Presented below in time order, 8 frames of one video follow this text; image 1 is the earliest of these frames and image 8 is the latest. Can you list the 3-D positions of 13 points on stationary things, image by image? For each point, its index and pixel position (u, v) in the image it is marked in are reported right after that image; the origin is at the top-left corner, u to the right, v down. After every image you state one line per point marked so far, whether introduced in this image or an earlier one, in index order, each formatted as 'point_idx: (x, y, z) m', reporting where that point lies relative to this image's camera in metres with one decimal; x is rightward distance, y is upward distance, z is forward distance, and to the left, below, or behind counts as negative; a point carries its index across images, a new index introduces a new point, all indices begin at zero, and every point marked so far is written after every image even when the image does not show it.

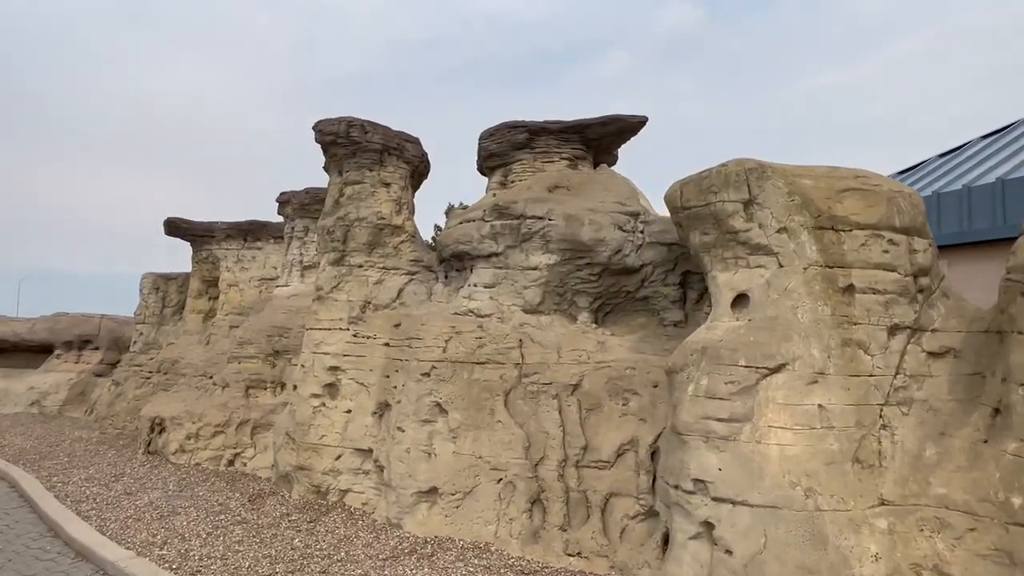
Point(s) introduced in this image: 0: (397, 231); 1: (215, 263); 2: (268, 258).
0: (-1.6, +0.8, +8.9) m
1: (-7.4, +0.6, +16.3) m
2: (-6.0, +0.7, +16.1) m
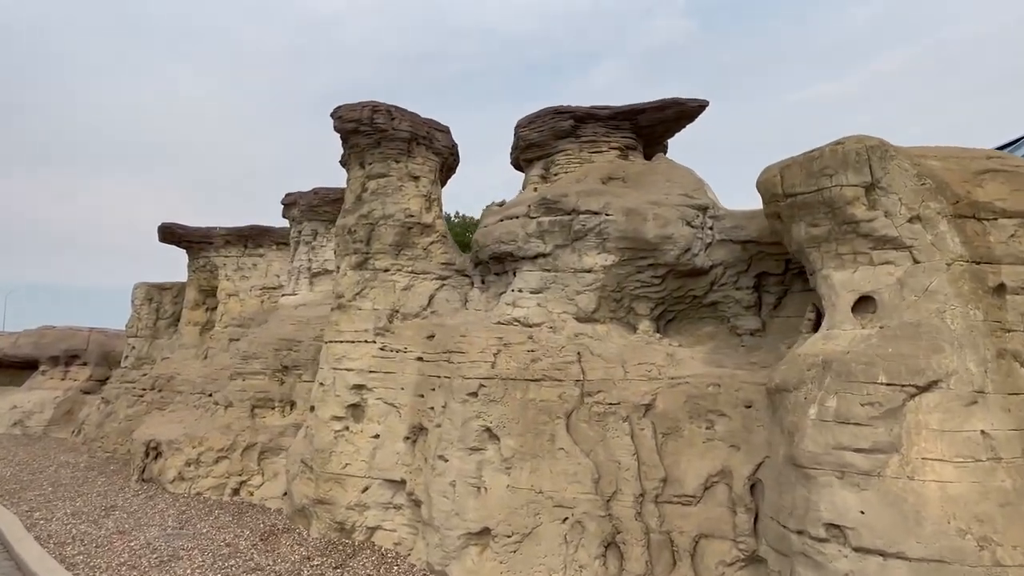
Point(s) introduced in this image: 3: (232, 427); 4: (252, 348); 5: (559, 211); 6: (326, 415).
0: (-1.0, +0.7, +7.9) m
1: (-7.0, +0.4, +15.2) m
2: (-5.6, +0.5, +15.0) m
3: (-4.2, -2.1, +9.8) m
4: (-4.2, -1.0, +10.5) m
5: (+0.5, +0.9, +7.1) m
6: (-2.1, -1.4, +7.3) m
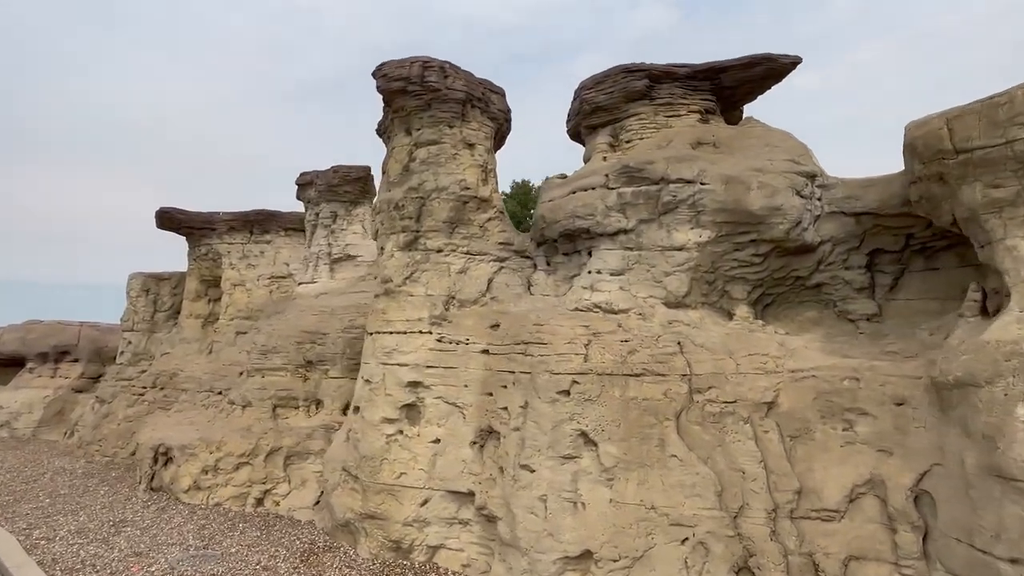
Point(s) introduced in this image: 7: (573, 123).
0: (-0.3, +0.9, +6.9) m
1: (-6.4, +0.6, +14.1) m
2: (-5.0, +0.7, +13.9) m
3: (-3.5, -1.9, +8.8) m
4: (-3.5, -0.8, +9.5) m
5: (+1.3, +1.0, +6.2) m
6: (-1.4, -1.3, +6.4) m
7: (+0.7, +2.0, +7.7) m
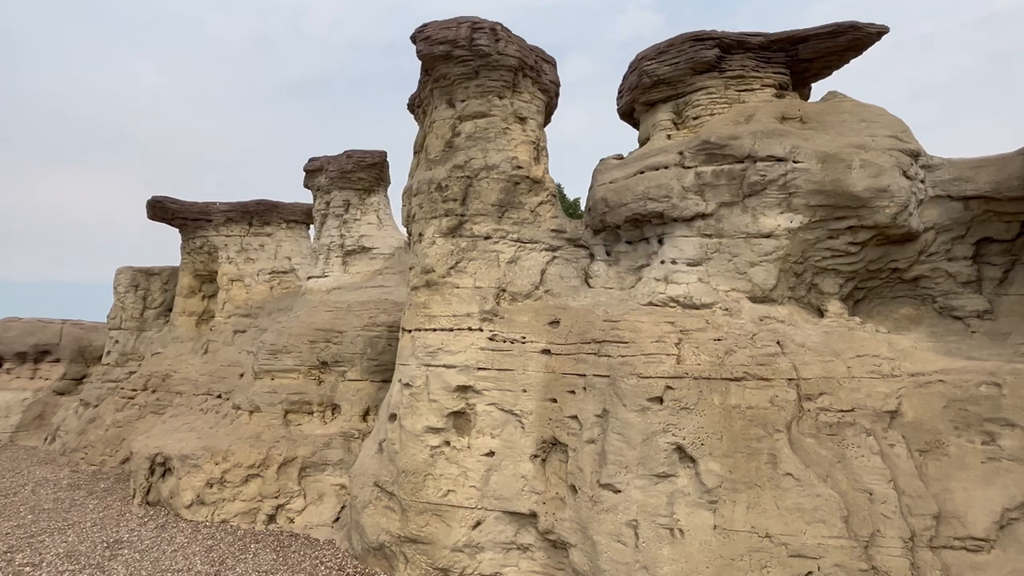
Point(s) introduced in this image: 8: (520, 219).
0: (+0.2, +1.0, +6.1) m
1: (-6.1, +0.7, +13.1) m
2: (-4.6, +0.8, +13.0) m
3: (-3.0, -1.8, +7.9) m
4: (-3.0, -0.7, +8.6) m
5: (+1.8, +1.1, +5.5) m
6: (-0.8, -1.2, +5.6) m
7: (+1.3, +2.0, +6.9) m
8: (+0.1, +0.6, +6.1) m
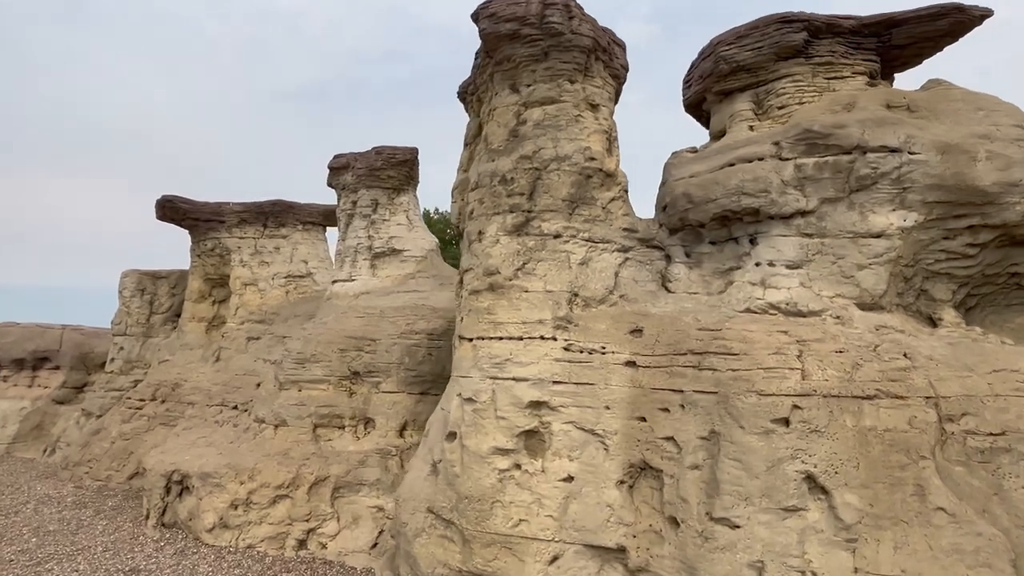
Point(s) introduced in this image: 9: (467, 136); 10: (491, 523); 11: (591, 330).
0: (+0.8, +0.9, +5.6) m
1: (-5.5, +0.6, +12.5) m
2: (-4.1, +0.7, +12.4) m
3: (-2.5, -1.9, +7.3) m
4: (-2.5, -0.8, +8.0) m
5: (+2.4, +1.1, +4.9) m
6: (-0.2, -1.2, +5.0) m
7: (+1.9, +2.0, +6.4) m
8: (+0.7, +0.6, +5.5) m
9: (-0.4, +1.5, +6.3) m
10: (-0.2, -1.7, +4.8) m
11: (+0.6, -0.3, +5.1) m
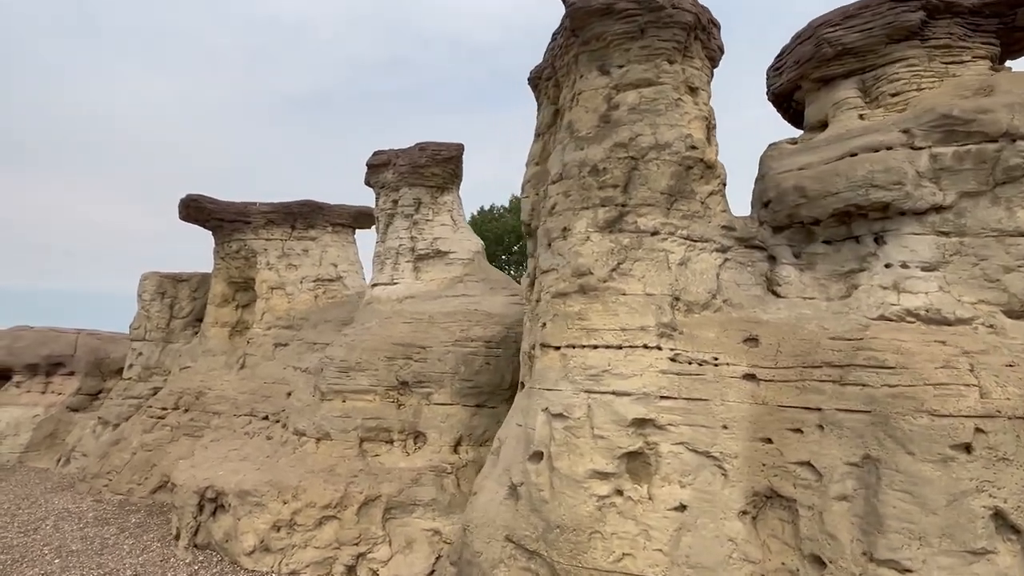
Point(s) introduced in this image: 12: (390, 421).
0: (+1.5, +0.9, +5.0) m
1: (-4.8, +0.6, +12.0) m
2: (-3.4, +0.6, +11.9) m
3: (-1.8, -1.9, +6.7) m
4: (-1.8, -0.8, +7.4) m
5: (+3.1, +1.0, +4.4) m
6: (+0.4, -1.2, +4.4) m
7: (+2.6, +1.9, +5.8) m
8: (+1.4, +0.6, +5.0) m
9: (+0.3, +1.5, +5.8) m
10: (+0.5, -1.8, +4.3) m
11: (+1.3, -0.3, +4.5) m
12: (-1.3, -1.4, +7.0) m
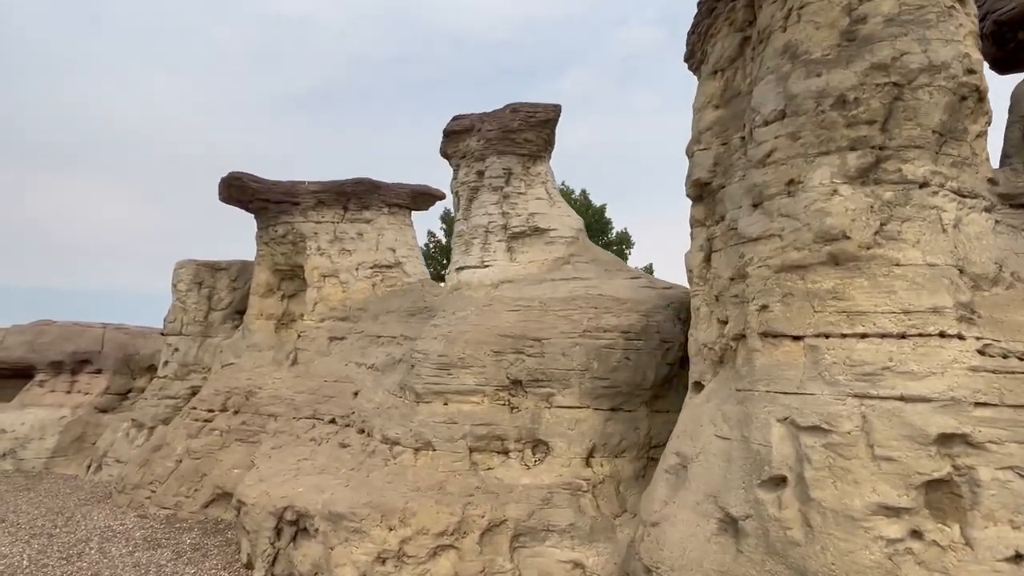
0: (+2.7, +1.1, +3.8) m
1: (-3.6, +0.8, +10.8) m
2: (-2.1, +0.8, +10.7) m
3: (-0.5, -1.7, +5.5) m
4: (-0.5, -0.6, +6.3) m
5: (+4.3, +1.2, +3.2) m
6: (+1.7, -1.1, +3.2) m
7: (+3.8, +2.1, +4.6) m
8: (+2.6, +0.8, +3.8) m
9: (+1.5, +1.6, +4.6) m
10: (+1.8, -1.6, +3.1) m
11: (+2.5, -0.2, +3.3) m
12: (-0.1, -1.3, +5.9) m
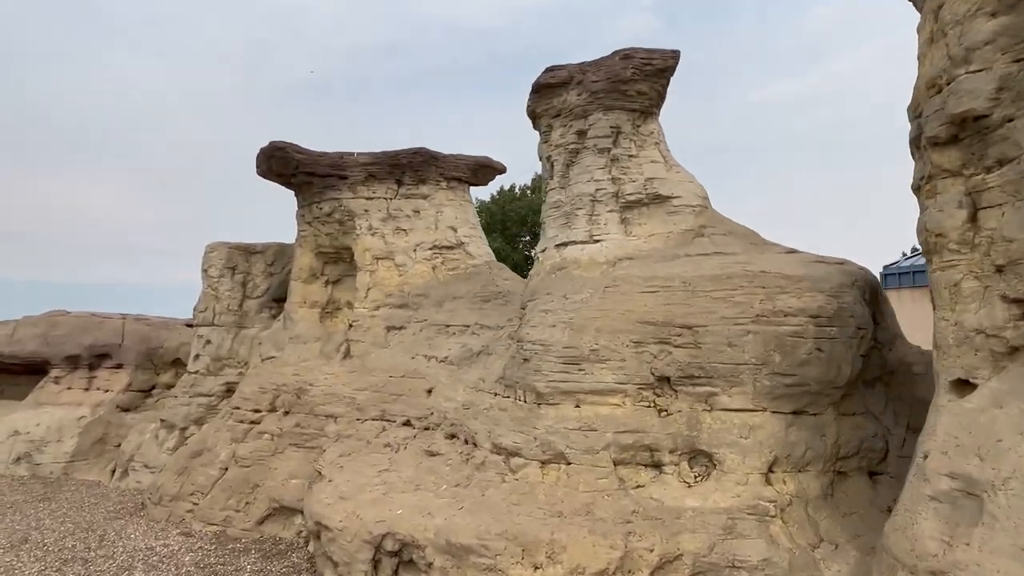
0: (+3.9, +1.2, +2.7) m
1: (-2.5, +1.0, +9.6) m
2: (-1.0, +1.1, +9.5) m
3: (+0.6, -1.5, +4.4) m
4: (+0.6, -0.4, +5.1) m
5: (+5.5, +1.4, +2.0) m
6: (+2.8, -0.9, +2.1) m
7: (+4.9, +2.3, +3.5) m
8: (+3.7, +0.9, +2.6) m
9: (+2.6, +1.8, +3.5) m
10: (+2.9, -1.4, +2.0) m
11: (+3.7, 0.0, +2.2) m
12: (+1.1, -1.1, +4.8) m
